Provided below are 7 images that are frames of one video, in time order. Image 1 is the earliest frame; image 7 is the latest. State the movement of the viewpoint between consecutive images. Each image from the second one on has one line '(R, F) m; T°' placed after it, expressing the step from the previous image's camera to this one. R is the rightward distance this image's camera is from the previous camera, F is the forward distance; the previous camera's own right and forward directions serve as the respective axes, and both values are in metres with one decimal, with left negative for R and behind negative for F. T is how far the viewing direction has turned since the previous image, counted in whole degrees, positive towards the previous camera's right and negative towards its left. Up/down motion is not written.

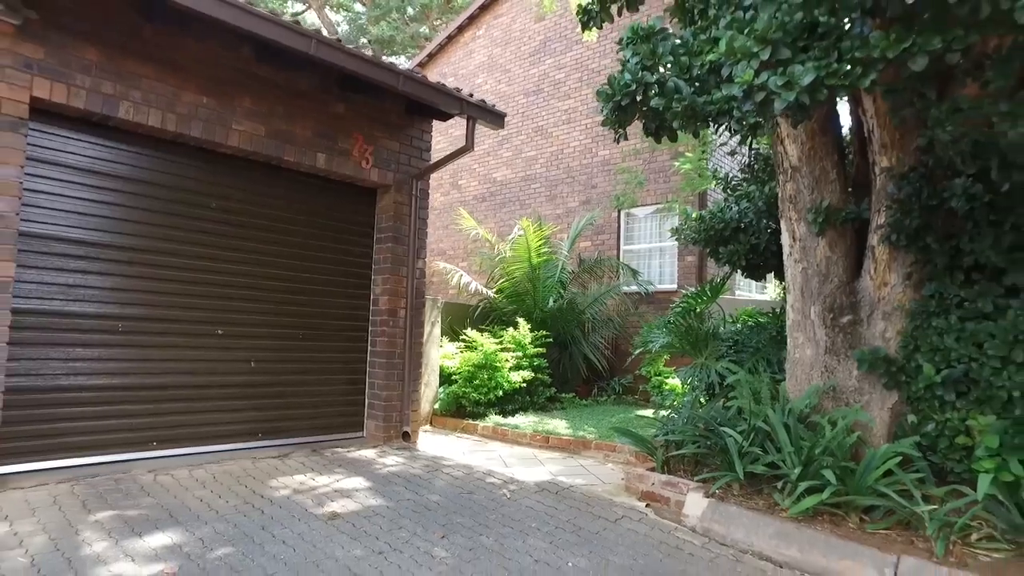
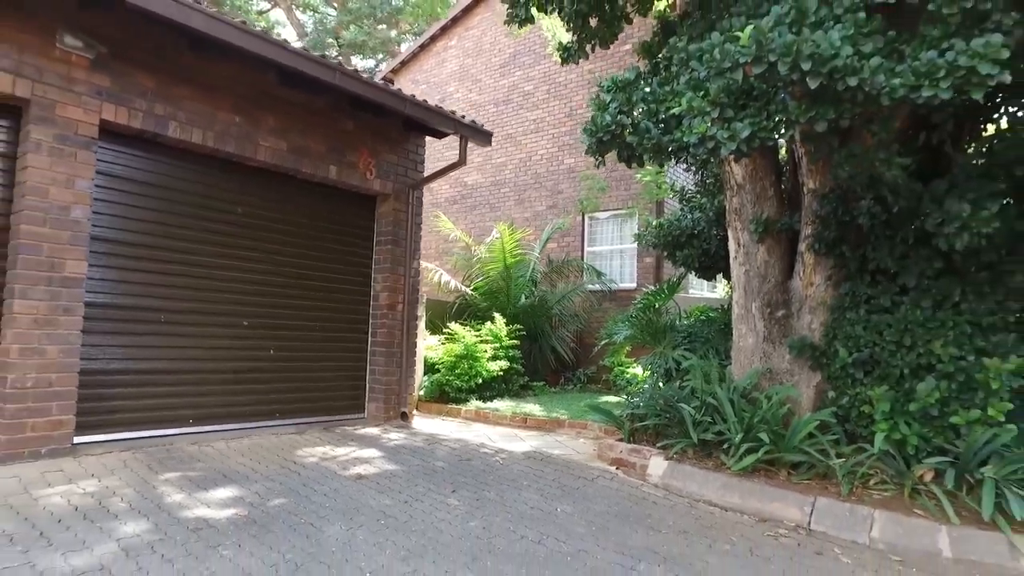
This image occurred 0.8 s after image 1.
(-0.3, -0.8) m; +4°
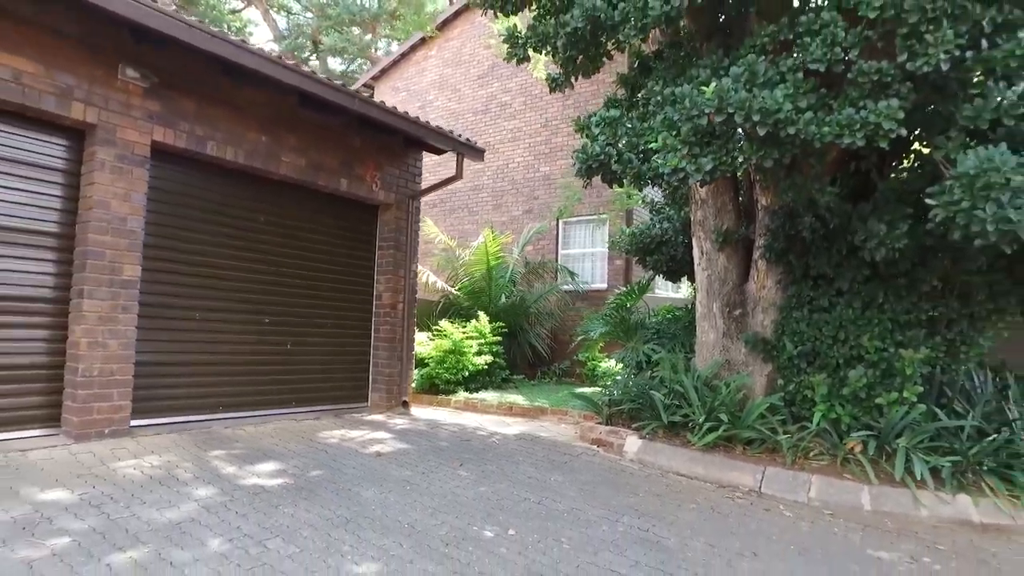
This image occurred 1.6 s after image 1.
(-0.3, -0.7) m; +3°
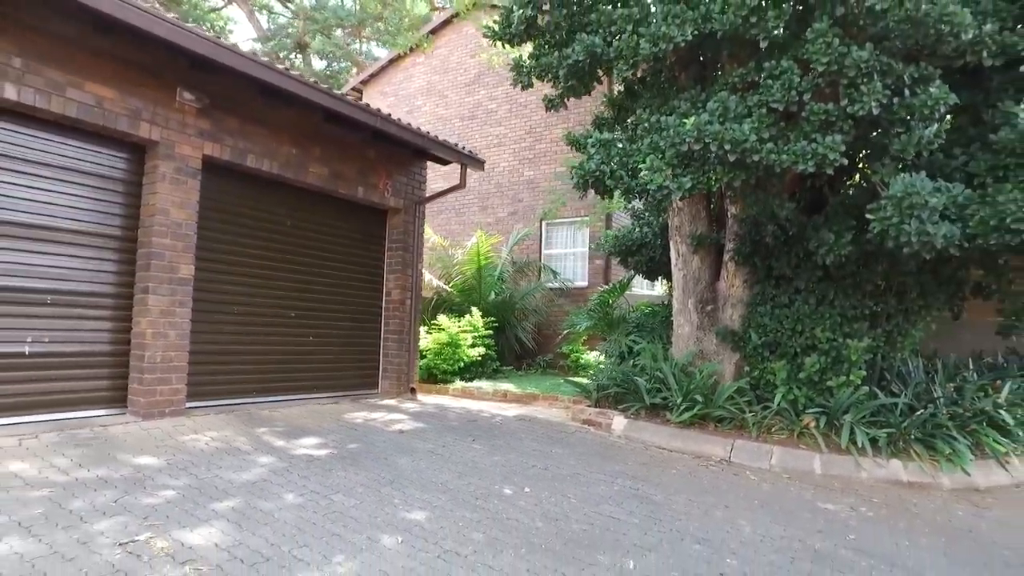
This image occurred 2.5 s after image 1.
(-0.3, -0.8) m; +3°
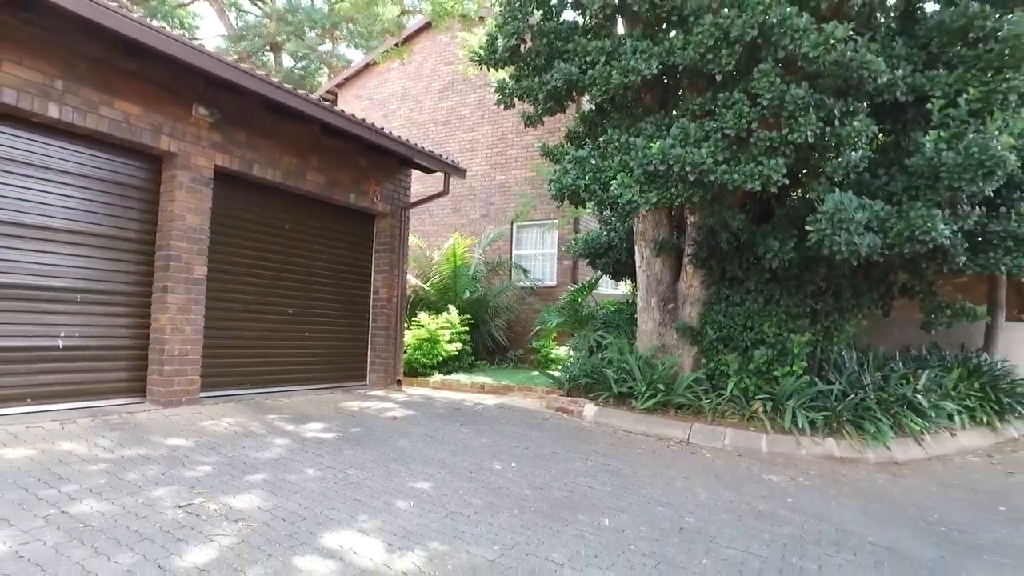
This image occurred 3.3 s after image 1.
(-0.2, -0.7) m; +3°
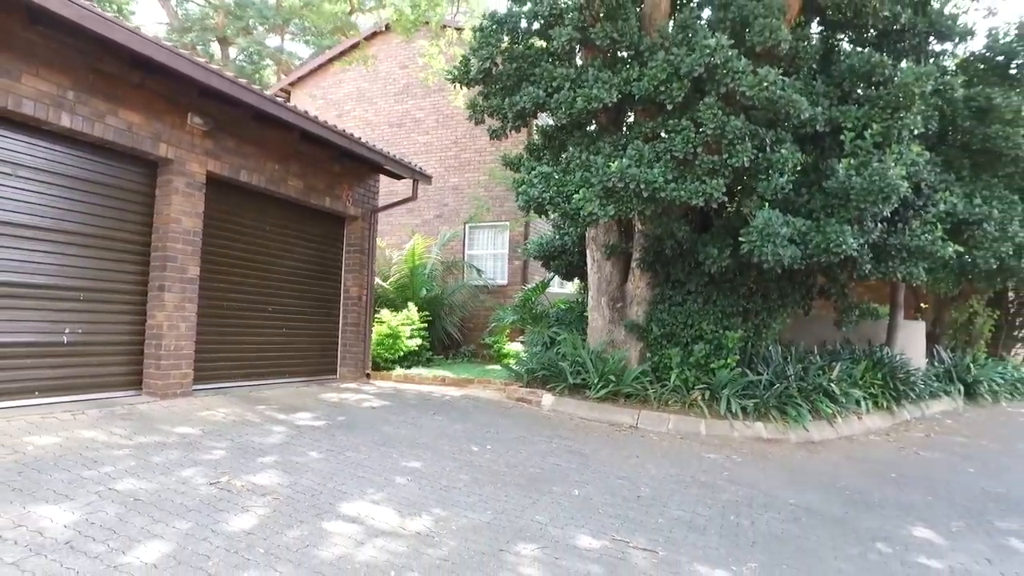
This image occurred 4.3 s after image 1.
(-0.4, -0.7) m; +6°
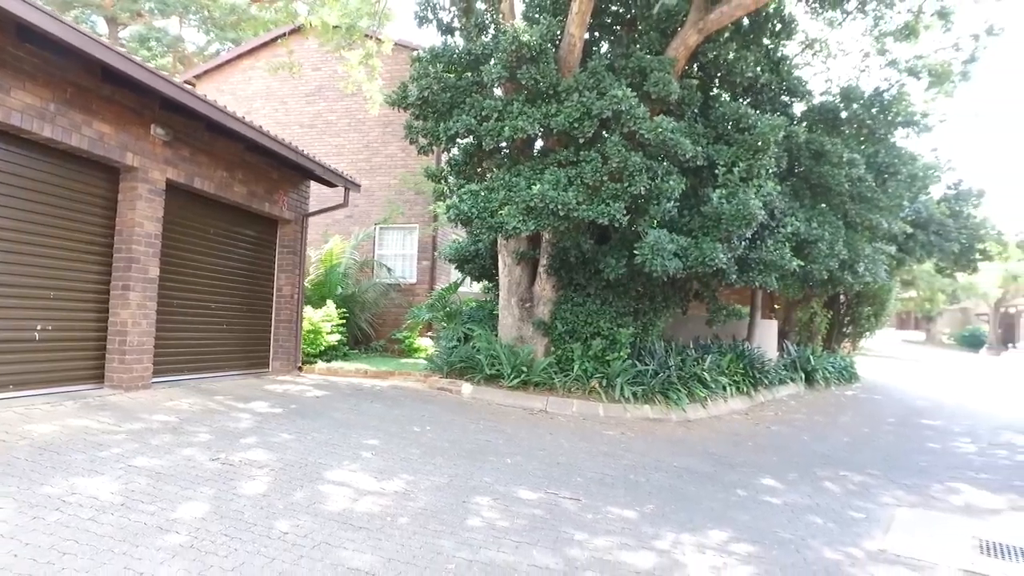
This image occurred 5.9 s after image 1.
(-0.6, -1.0) m; +10°
